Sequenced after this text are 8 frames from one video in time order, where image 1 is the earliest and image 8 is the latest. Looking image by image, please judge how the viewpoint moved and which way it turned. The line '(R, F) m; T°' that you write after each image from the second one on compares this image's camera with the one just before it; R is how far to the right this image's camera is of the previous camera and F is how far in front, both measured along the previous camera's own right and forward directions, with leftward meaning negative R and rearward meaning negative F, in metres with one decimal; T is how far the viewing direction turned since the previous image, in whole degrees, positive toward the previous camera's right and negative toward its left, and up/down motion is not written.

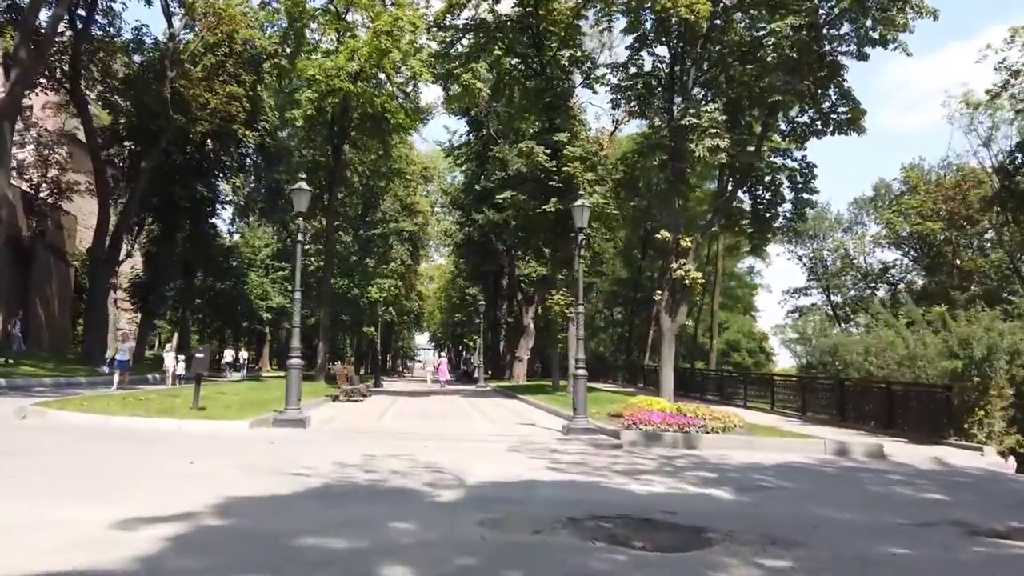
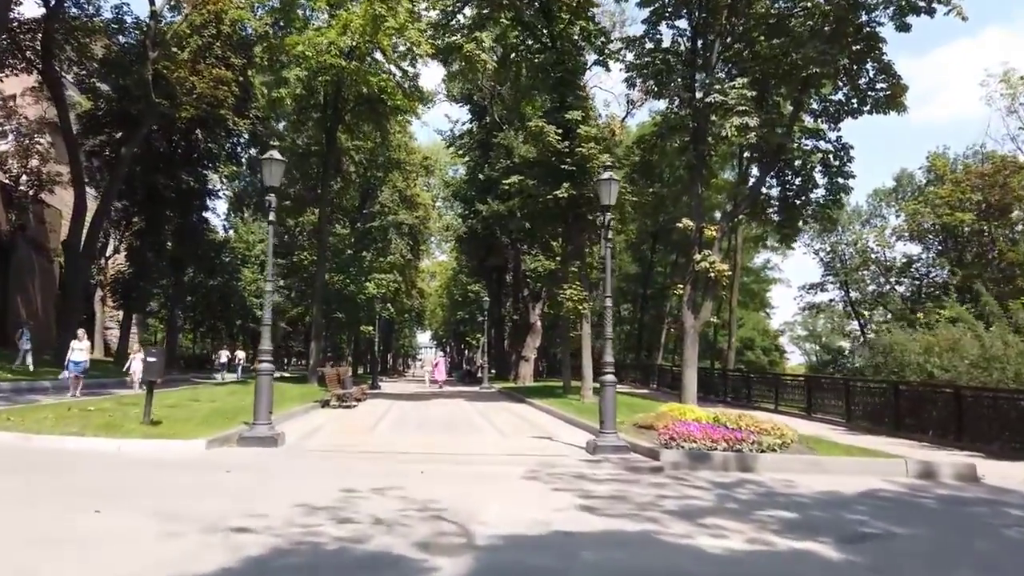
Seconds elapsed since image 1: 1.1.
(-0.2, +2.4) m; 0°
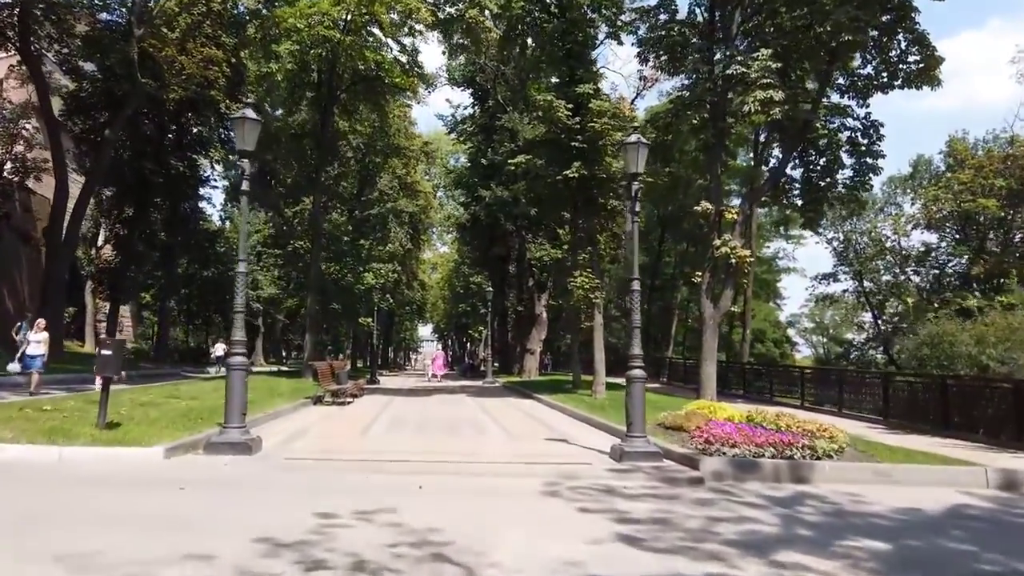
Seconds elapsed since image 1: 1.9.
(-0.2, +1.7) m; 0°
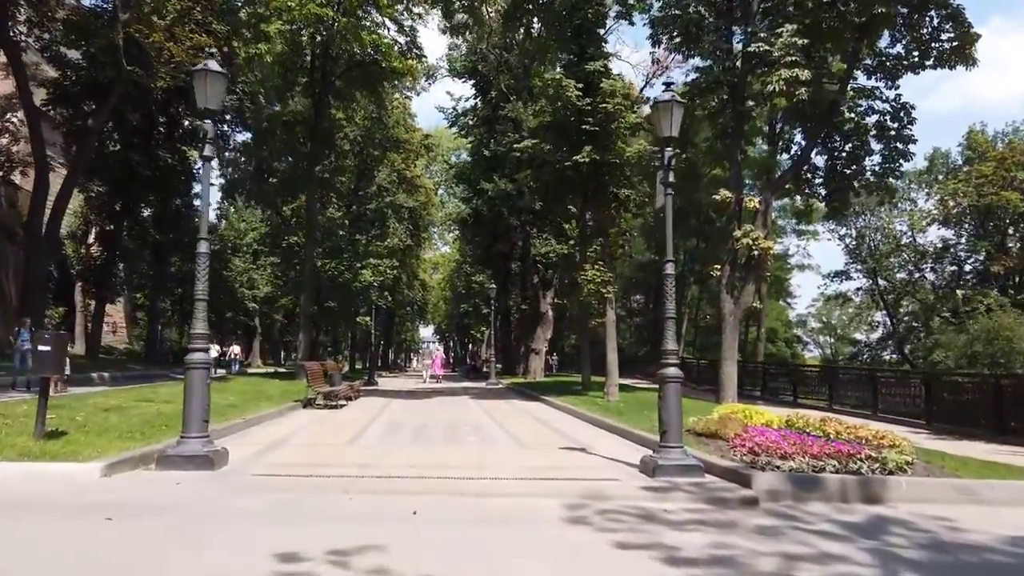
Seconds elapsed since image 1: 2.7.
(-0.1, +1.6) m; 0°
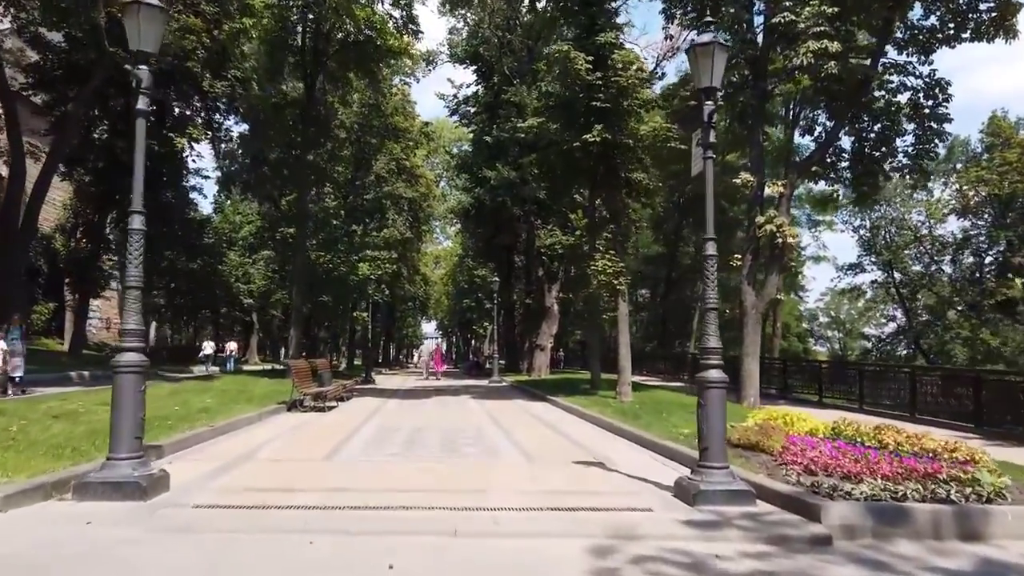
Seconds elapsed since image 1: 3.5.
(0.0, +1.6) m; 0°
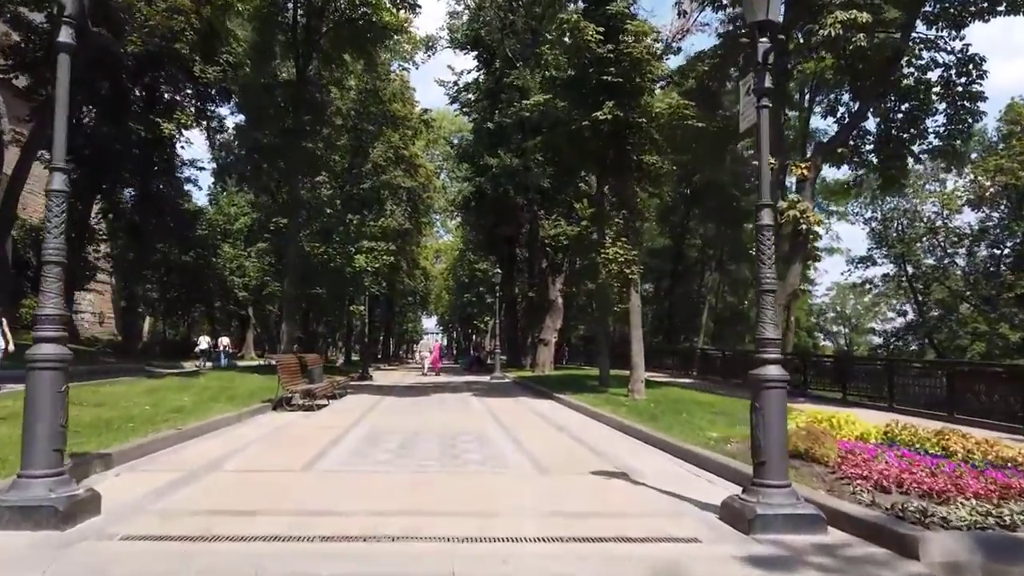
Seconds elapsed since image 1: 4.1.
(-0.1, +1.4) m; 0°
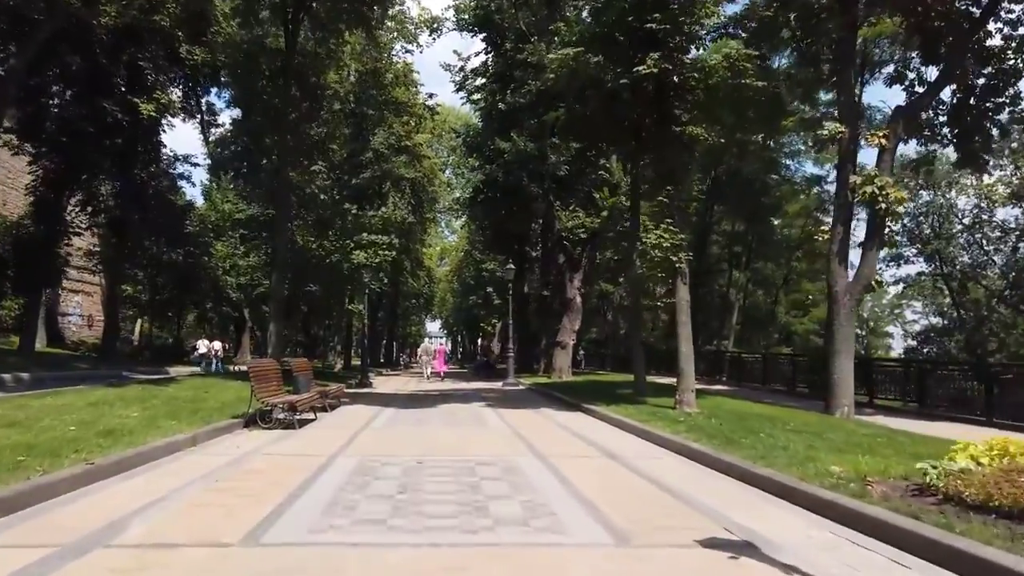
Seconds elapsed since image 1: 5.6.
(-0.4, +3.0) m; 0°
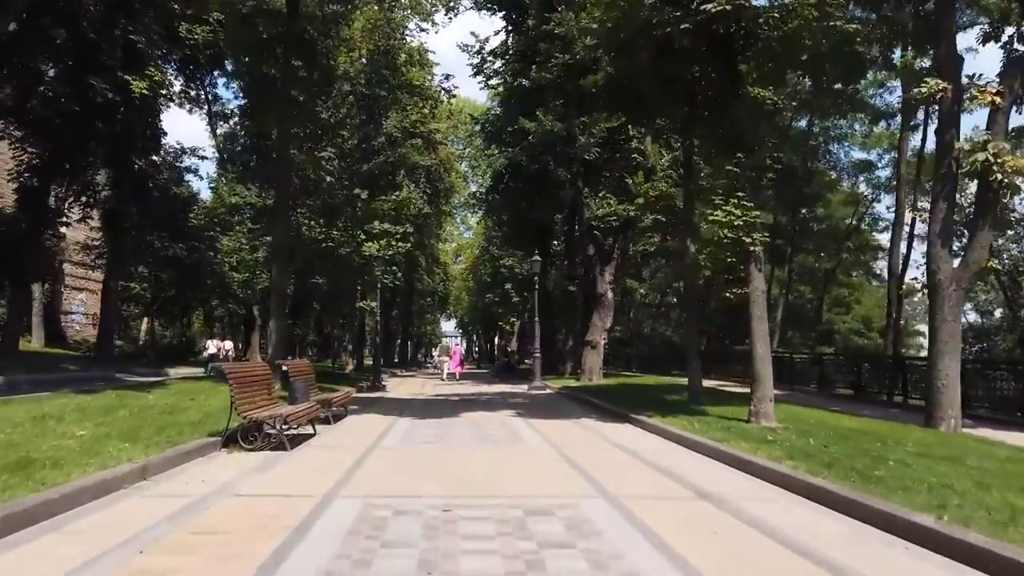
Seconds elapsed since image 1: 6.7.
(-0.4, +2.6) m; -1°
